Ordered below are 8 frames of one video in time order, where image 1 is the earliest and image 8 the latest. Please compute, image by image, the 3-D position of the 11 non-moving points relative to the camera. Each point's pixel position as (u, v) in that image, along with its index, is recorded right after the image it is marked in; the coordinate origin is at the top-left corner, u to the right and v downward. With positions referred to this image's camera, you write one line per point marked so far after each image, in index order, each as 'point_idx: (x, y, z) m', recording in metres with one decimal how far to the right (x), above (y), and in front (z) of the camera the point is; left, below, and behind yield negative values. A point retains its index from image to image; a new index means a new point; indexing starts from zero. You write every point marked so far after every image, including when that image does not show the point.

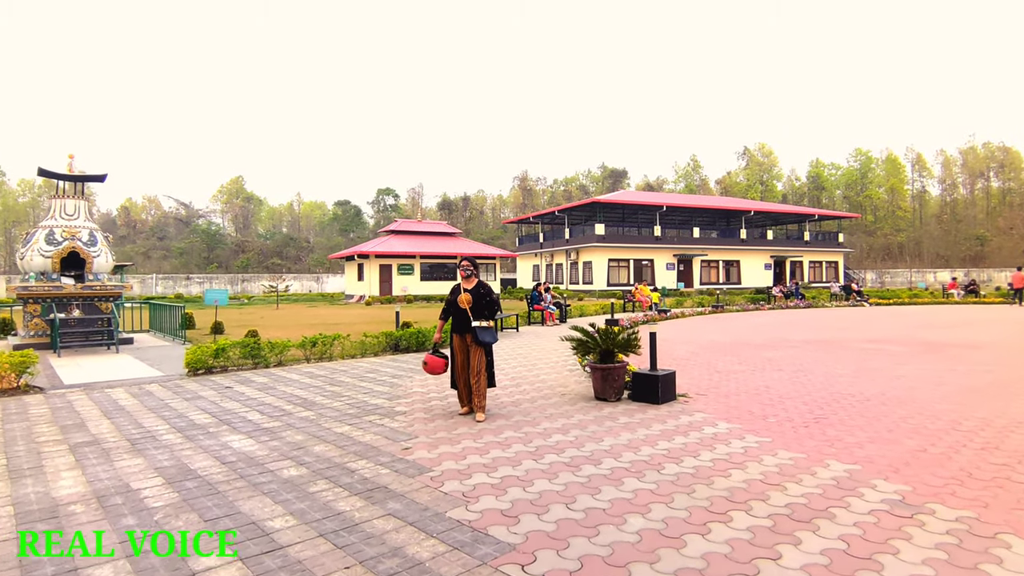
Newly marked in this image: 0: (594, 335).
0: (+0.8, -0.4, +6.4) m
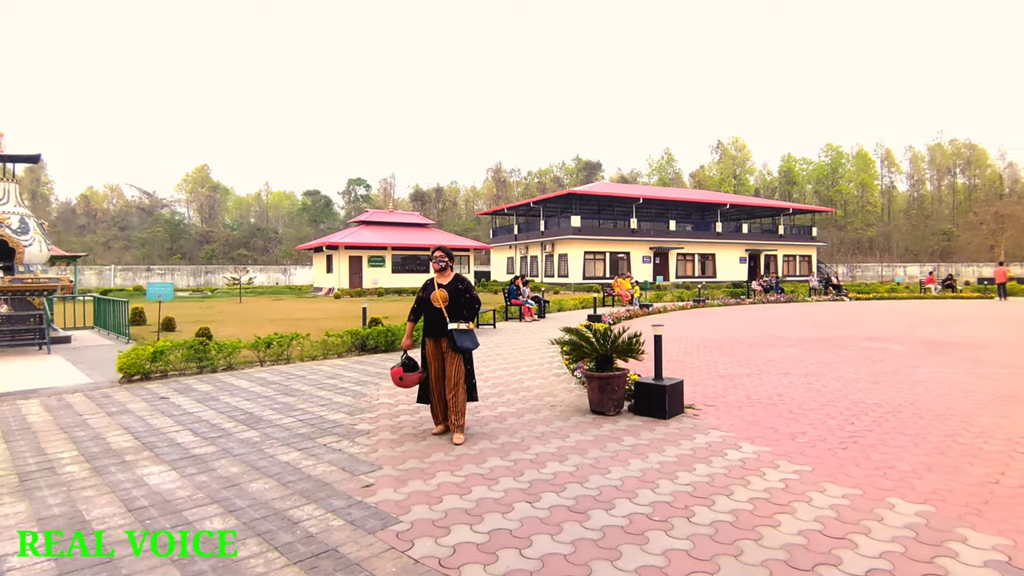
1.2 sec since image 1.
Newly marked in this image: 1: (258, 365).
0: (+0.6, -0.4, +5.5) m
1: (-3.2, -1.0, +8.3) m
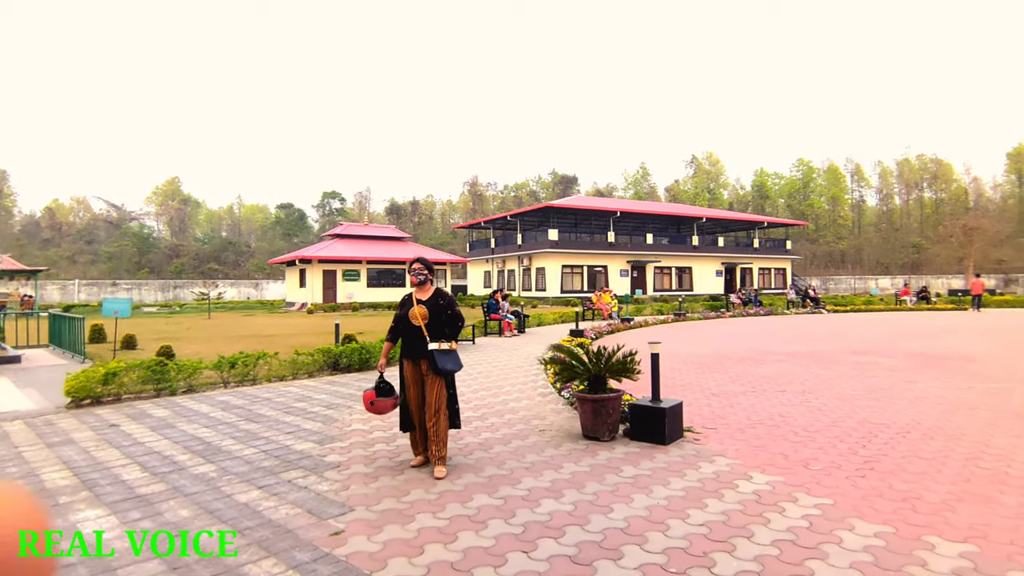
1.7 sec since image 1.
0: (+0.5, -0.5, +5.1) m
1: (-3.4, -1.2, +7.8) m
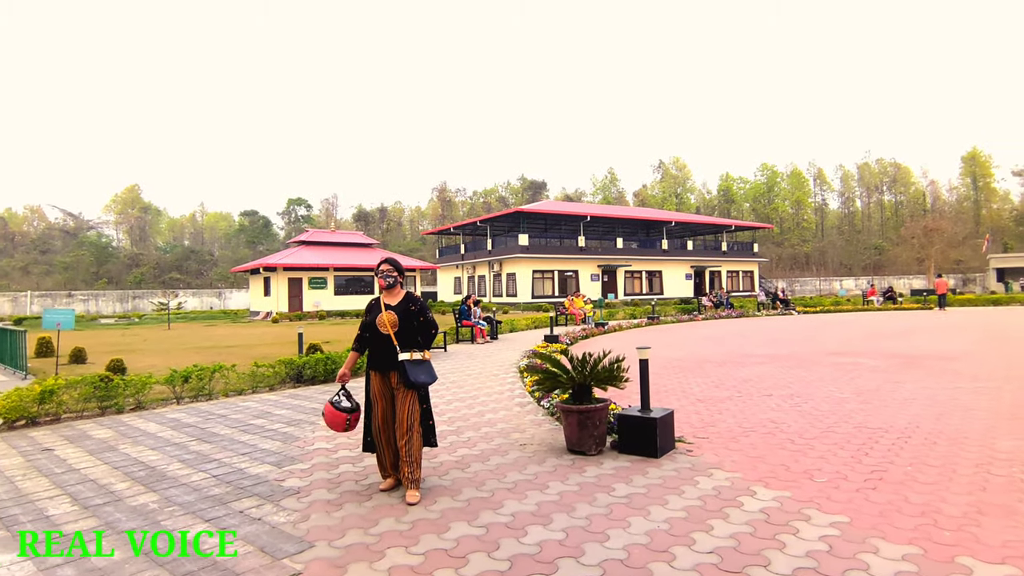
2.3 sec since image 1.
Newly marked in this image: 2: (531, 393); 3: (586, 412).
0: (+0.4, -0.5, +4.7) m
1: (-3.7, -1.2, +7.2) m
2: (+0.2, -1.1, +7.1) m
3: (+0.5, -0.8, +4.5) m
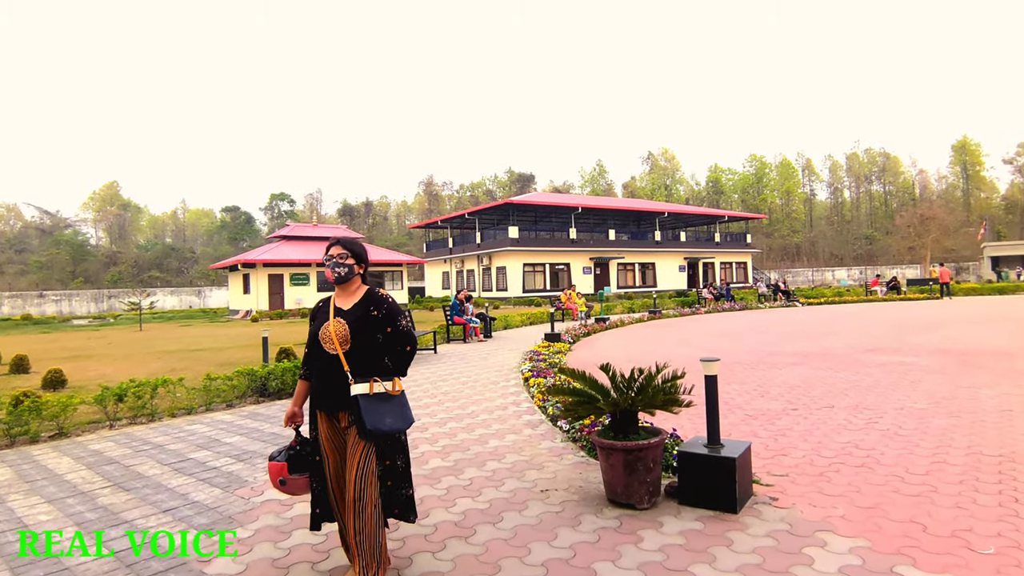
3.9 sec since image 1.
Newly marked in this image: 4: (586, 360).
0: (+0.5, -0.5, +3.4) m
1: (-3.6, -1.2, +5.9) m
2: (+0.3, -1.1, +5.8) m
3: (+0.6, -0.8, +3.3) m
4: (+1.1, -1.0, +9.8) m
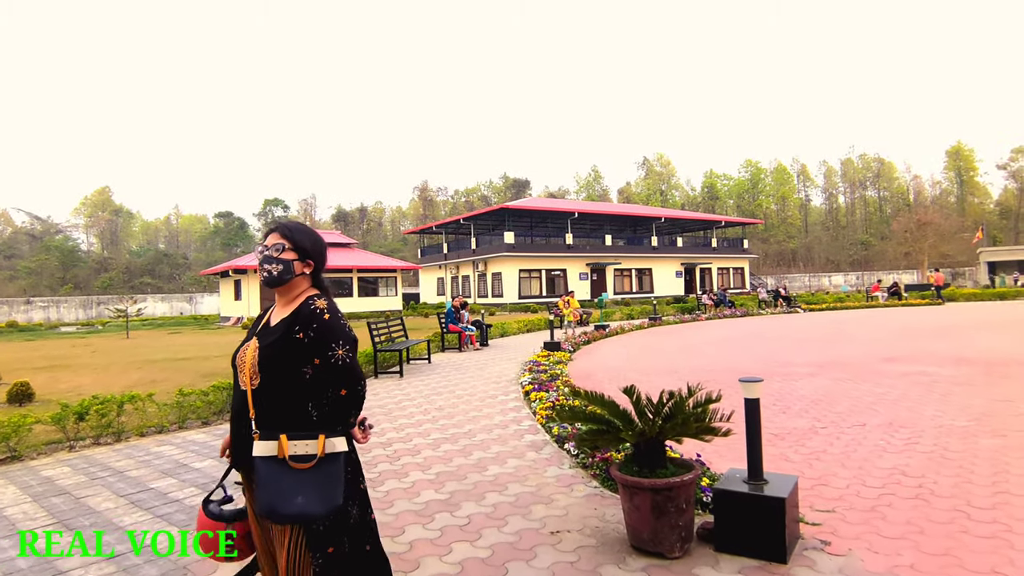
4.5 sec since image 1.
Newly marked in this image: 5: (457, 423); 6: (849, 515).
0: (+0.5, -0.5, +2.9) m
1: (-3.6, -1.3, +5.3) m
2: (+0.3, -1.1, +5.3) m
3: (+0.6, -0.8, +2.7) m
4: (+1.1, -1.1, +9.2) m
5: (-0.5, -1.2, +5.9) m
6: (+1.7, -1.1, +3.3) m
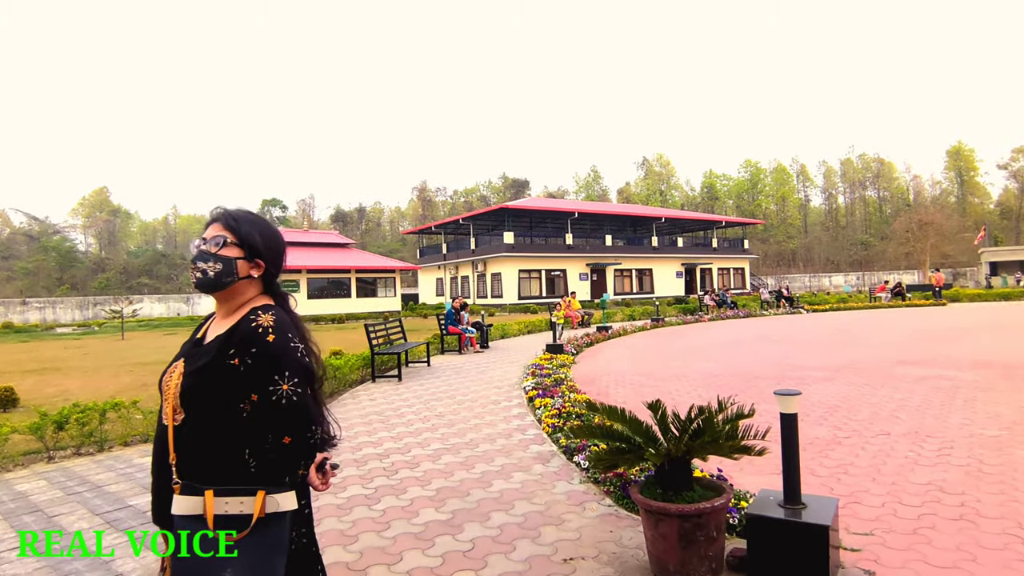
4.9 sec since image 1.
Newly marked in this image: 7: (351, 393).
0: (+0.5, -0.5, +2.6) m
1: (-3.6, -1.3, +5.0) m
2: (+0.3, -1.1, +5.0) m
3: (+0.7, -0.8, +2.4) m
4: (+1.1, -1.1, +9.0) m
5: (-0.5, -1.2, +5.6) m
6: (+1.7, -1.1, +3.0) m
7: (-1.9, -1.3, +7.9) m
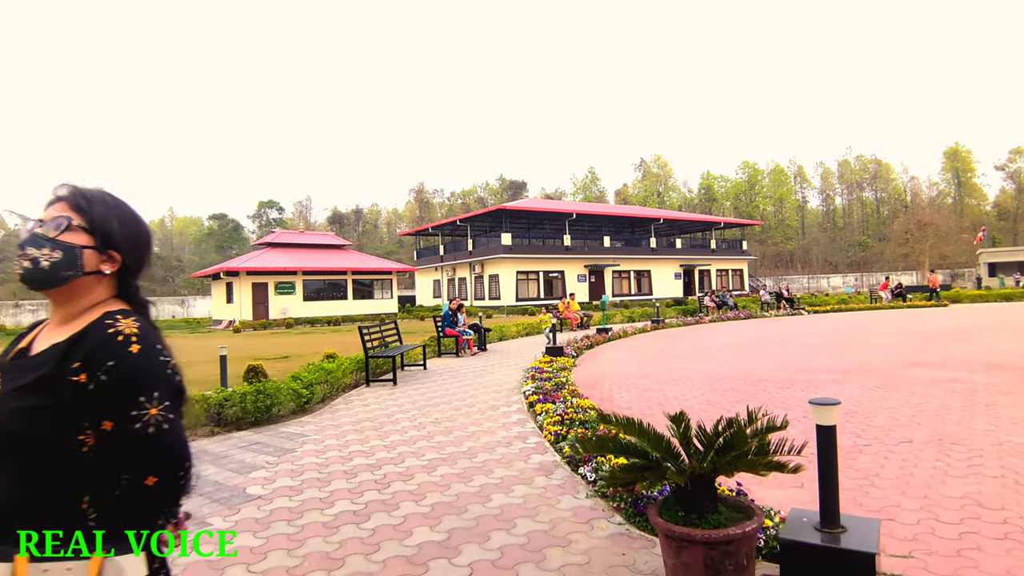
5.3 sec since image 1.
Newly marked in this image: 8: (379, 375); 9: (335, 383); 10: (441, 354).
0: (+0.5, -0.5, +2.3) m
1: (-3.5, -1.3, +4.7) m
2: (+0.3, -1.1, +4.7) m
3: (+0.7, -0.8, +2.2) m
4: (+1.1, -1.2, +8.7) m
5: (-0.5, -1.2, +5.3) m
6: (+1.7, -1.1, +2.7) m
7: (-1.9, -1.3, +7.6) m
8: (-1.8, -1.2, +9.2) m
9: (-2.1, -1.1, +7.9) m
10: (-1.3, -1.2, +12.5) m
